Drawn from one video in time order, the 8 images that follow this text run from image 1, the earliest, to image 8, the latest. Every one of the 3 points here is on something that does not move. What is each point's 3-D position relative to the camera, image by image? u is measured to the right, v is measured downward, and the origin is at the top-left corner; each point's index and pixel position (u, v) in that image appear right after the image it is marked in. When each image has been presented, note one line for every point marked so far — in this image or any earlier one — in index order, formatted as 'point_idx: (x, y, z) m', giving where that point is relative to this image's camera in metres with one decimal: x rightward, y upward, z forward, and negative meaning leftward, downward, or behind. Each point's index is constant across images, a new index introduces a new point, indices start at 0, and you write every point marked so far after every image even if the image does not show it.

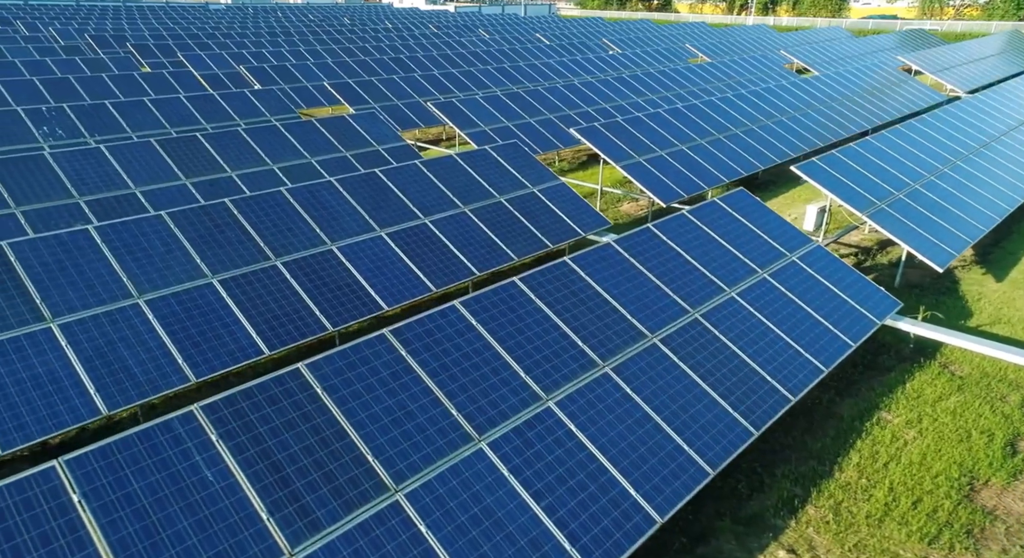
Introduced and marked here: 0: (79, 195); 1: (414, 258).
0: (-9.5, +1.8, +14.3) m
1: (-1.8, +0.4, +12.0) m
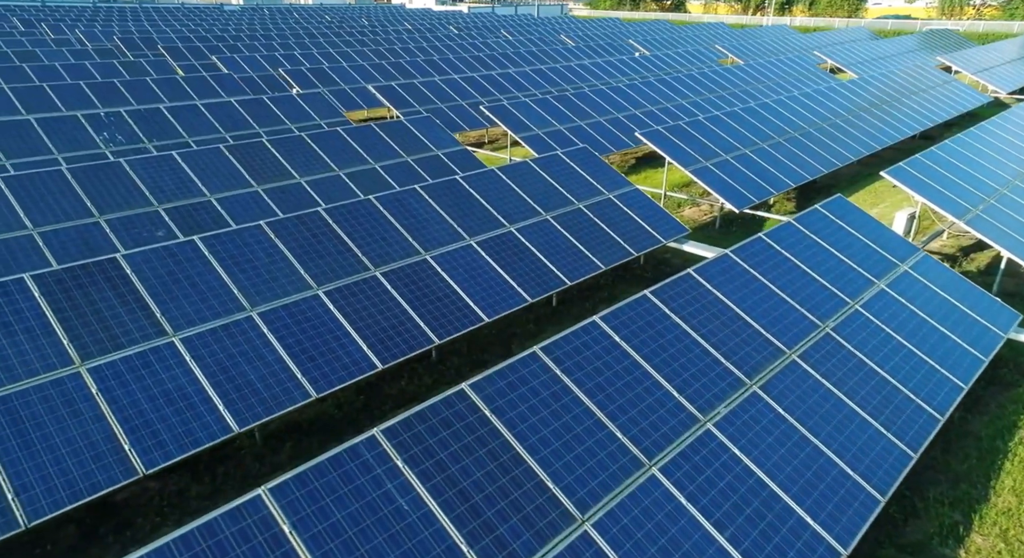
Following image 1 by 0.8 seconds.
0: (-7.8, +1.7, +14.3) m
1: (-0.1, +0.2, +11.9) m
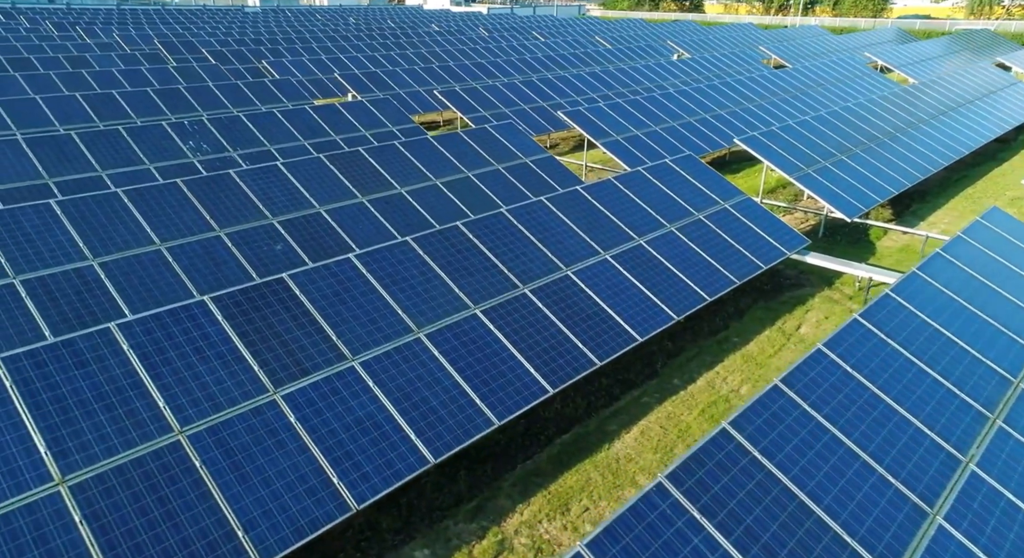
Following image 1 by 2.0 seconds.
0: (-5.2, +1.4, +14.1) m
1: (+2.4, -0.1, +11.5) m
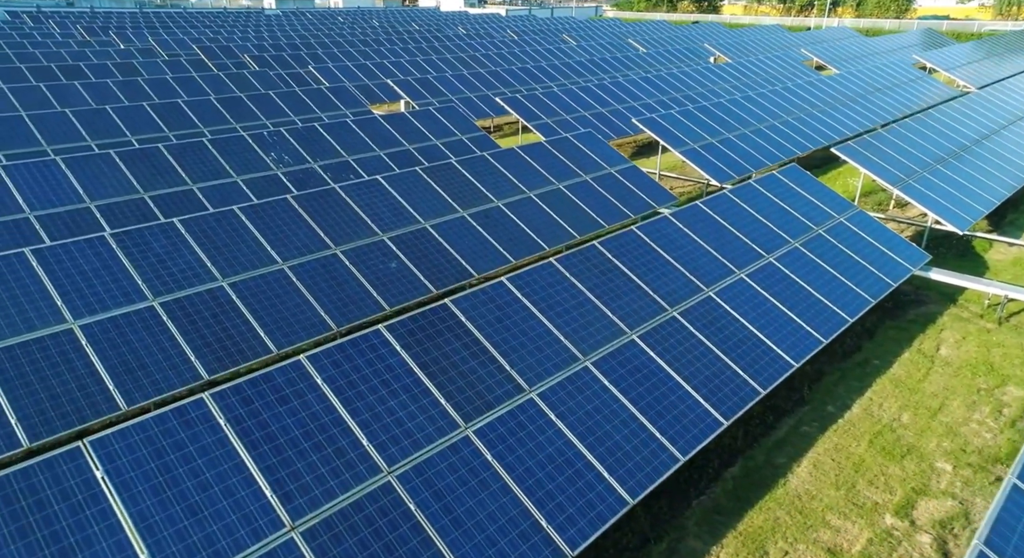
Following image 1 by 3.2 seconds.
0: (-2.8, +1.0, +13.9) m
1: (+4.8, -0.4, +11.1) m
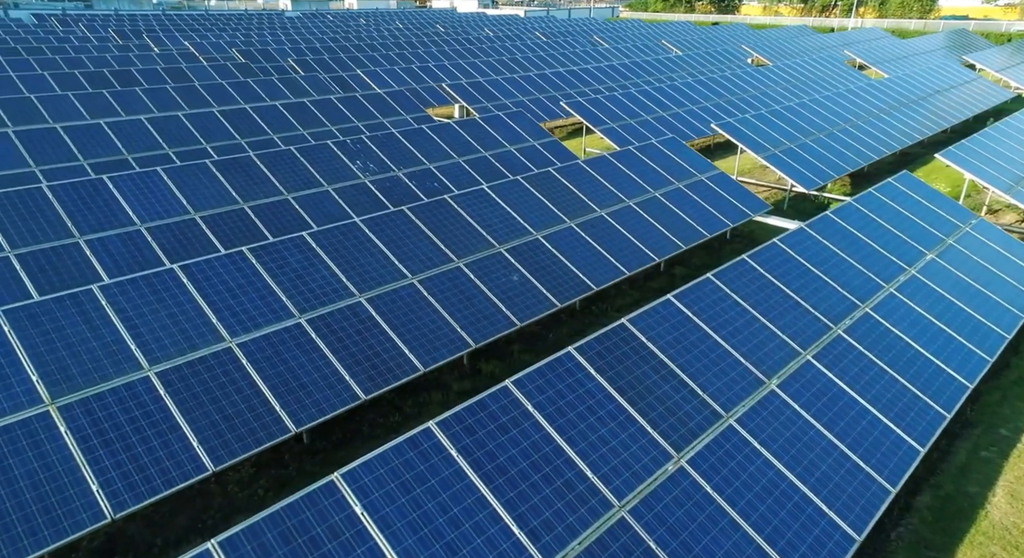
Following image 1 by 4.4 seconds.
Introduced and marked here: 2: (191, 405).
0: (-0.3, +0.8, +13.6) m
1: (+7.2, -0.7, +10.7) m
2: (-4.2, -1.7, +8.6) m
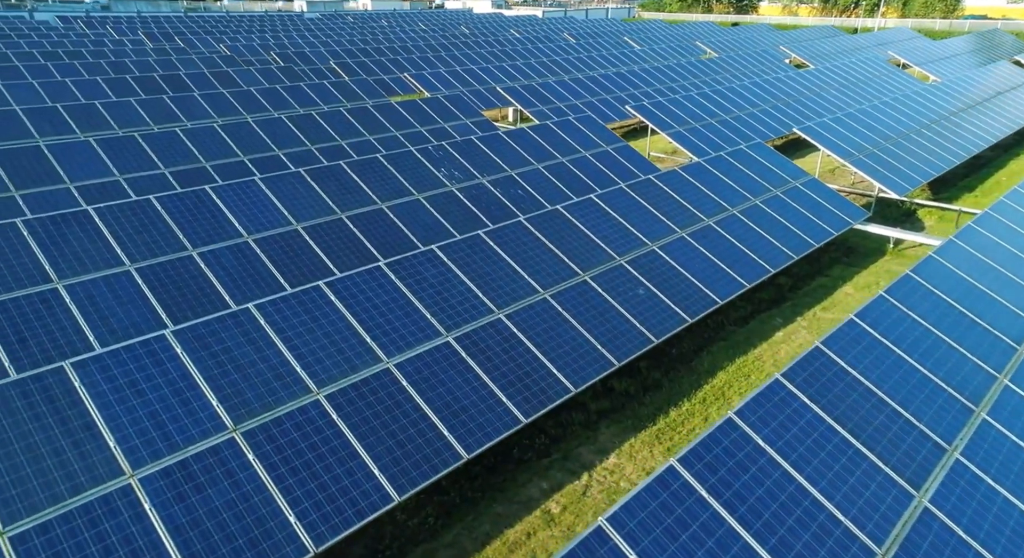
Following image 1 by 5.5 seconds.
0: (+2.2, +0.5, +13.2) m
1: (+9.6, -1.0, +10.2) m
2: (-1.9, -1.9, +8.3) m
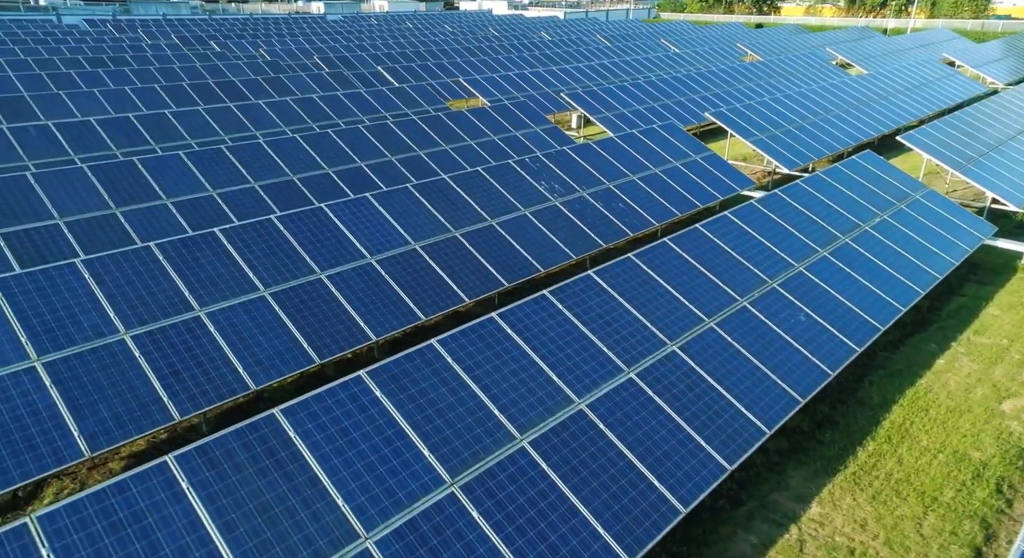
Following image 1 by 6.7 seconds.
0: (+5.0, 0.0, +12.4) m
1: (+12.3, -1.5, +9.2) m
2: (+0.8, -2.4, +7.6) m
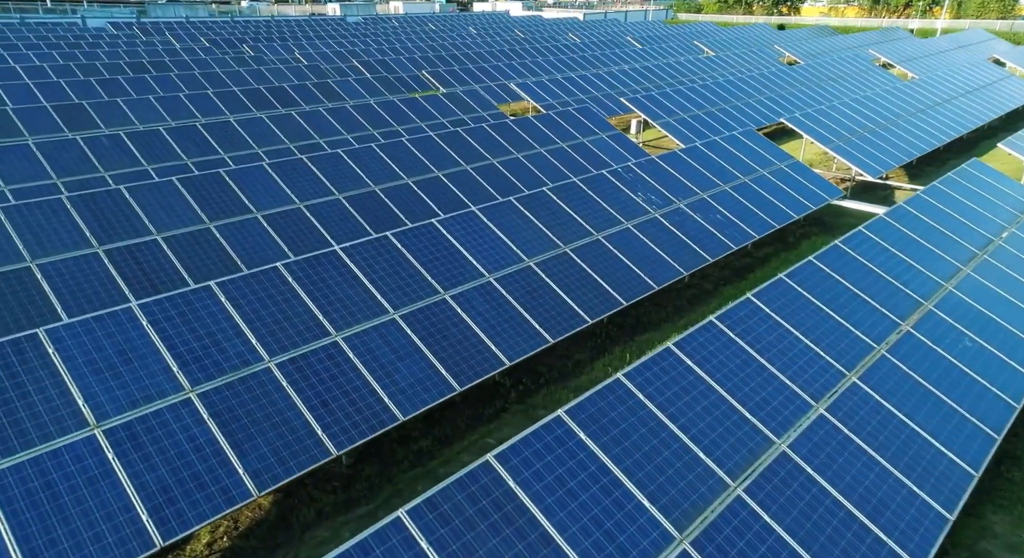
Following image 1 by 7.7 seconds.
0: (+7.5, -0.4, +11.7) m
1: (+14.7, -1.9, +8.3) m
2: (+3.2, -2.8, +6.9) m
